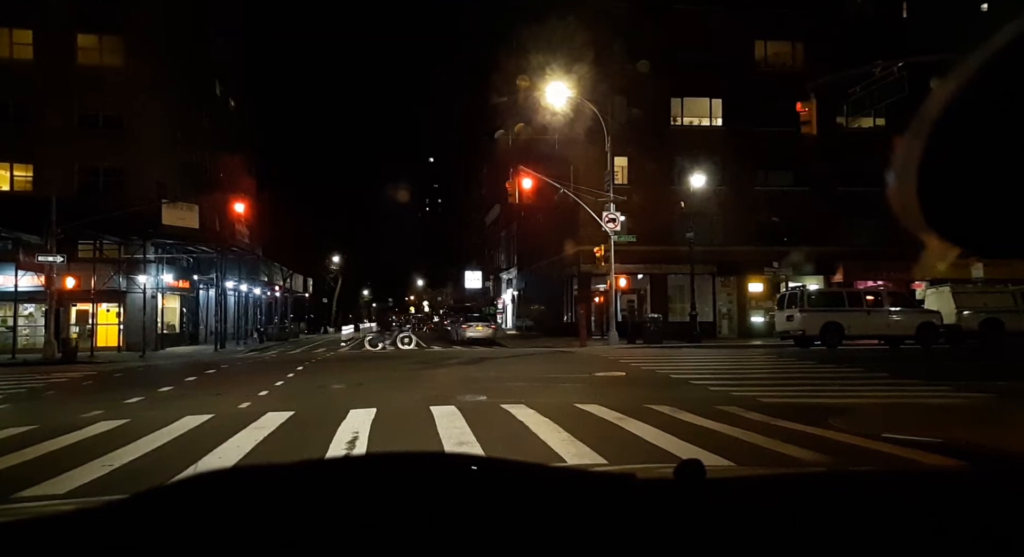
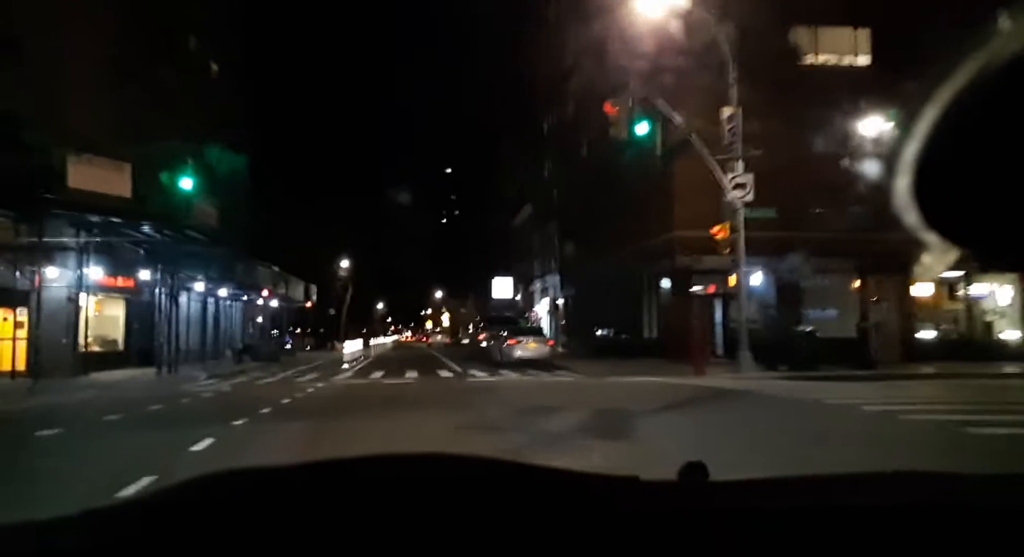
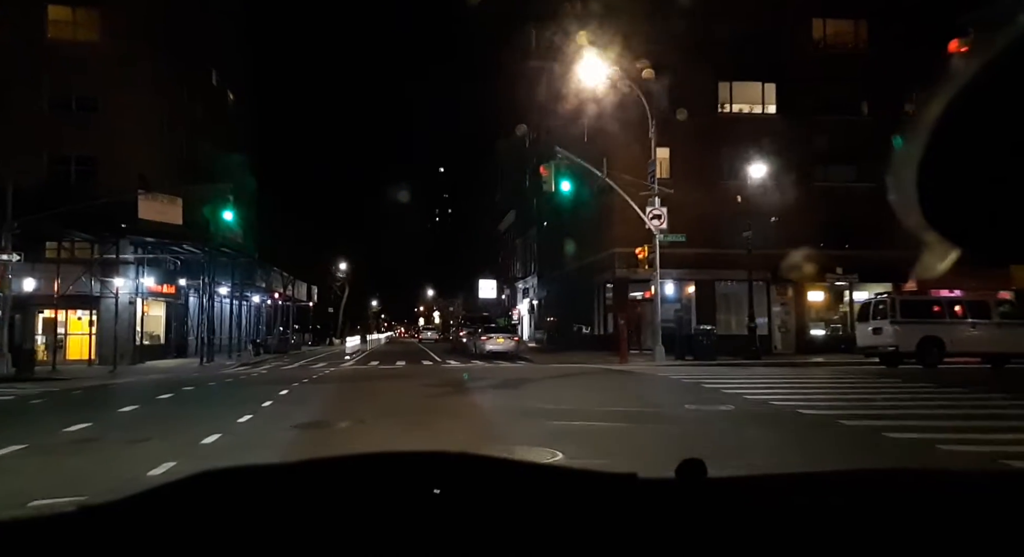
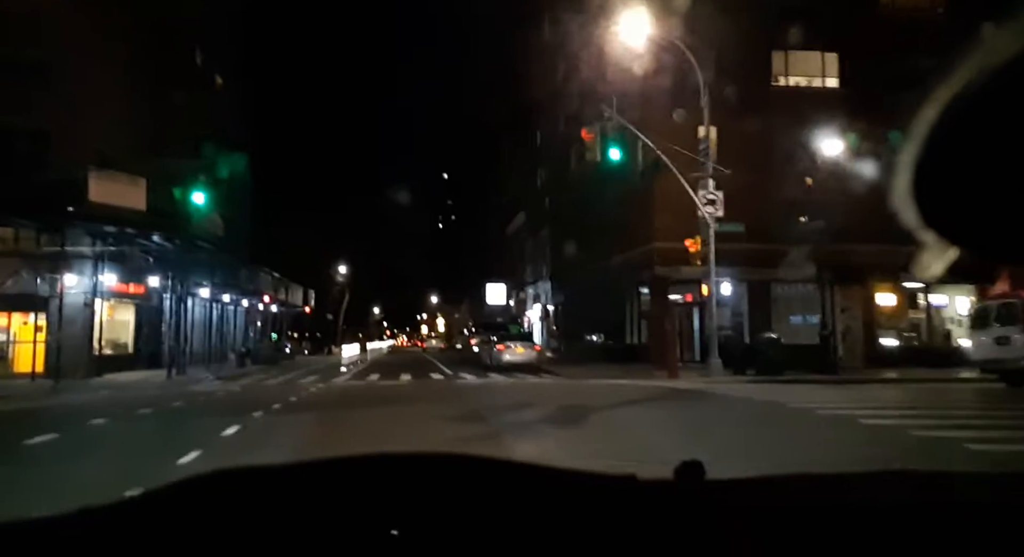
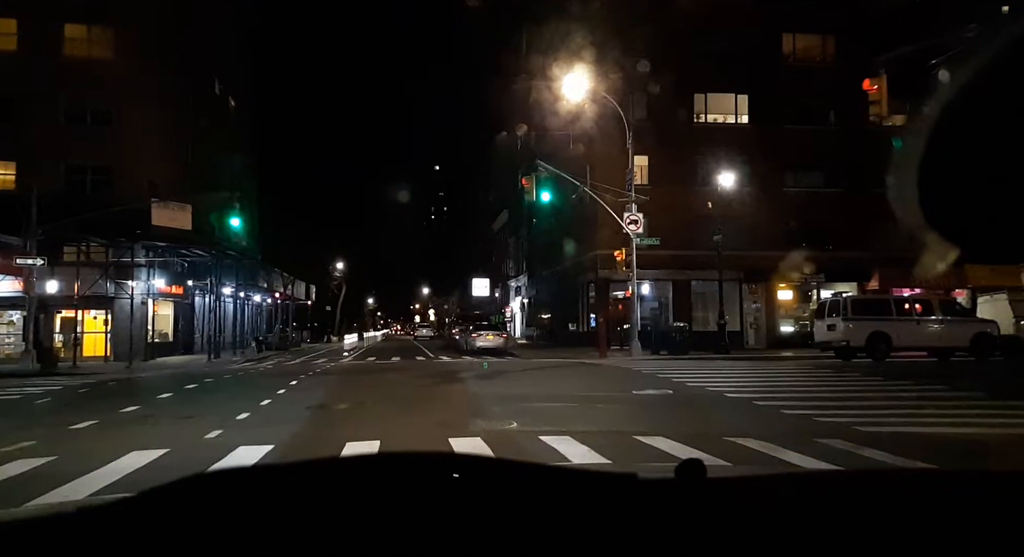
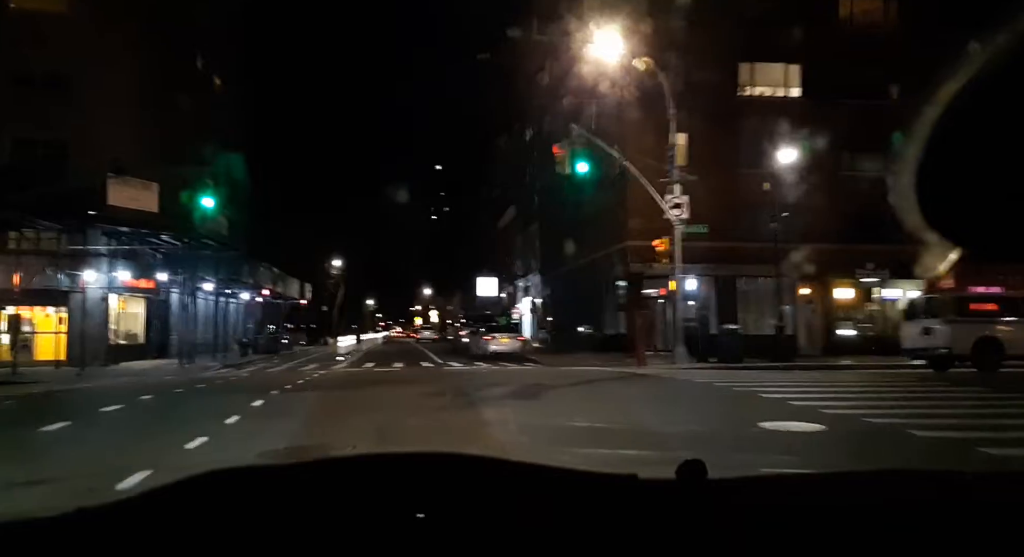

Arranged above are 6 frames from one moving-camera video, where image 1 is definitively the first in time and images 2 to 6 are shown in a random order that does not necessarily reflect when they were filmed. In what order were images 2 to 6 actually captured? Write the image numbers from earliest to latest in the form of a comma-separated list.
5, 3, 6, 4, 2
